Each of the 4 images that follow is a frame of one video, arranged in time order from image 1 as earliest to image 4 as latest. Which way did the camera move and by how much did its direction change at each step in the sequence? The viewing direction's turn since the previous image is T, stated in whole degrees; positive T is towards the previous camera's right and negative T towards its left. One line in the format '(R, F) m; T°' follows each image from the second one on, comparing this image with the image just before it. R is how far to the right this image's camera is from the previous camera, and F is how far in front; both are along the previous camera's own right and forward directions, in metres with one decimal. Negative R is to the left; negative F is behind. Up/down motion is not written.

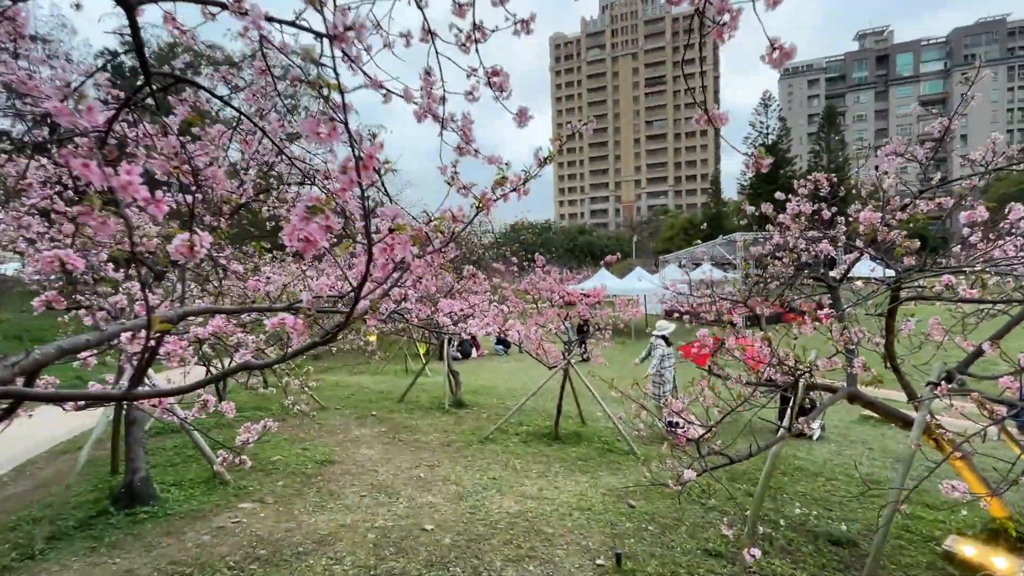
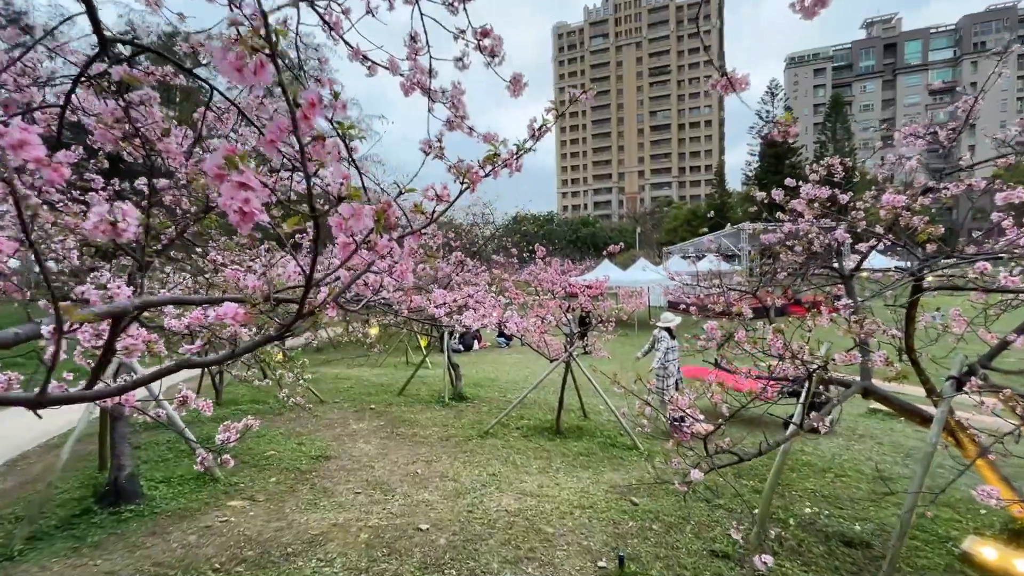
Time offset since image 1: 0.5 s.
(0.0, +0.2) m; 0°
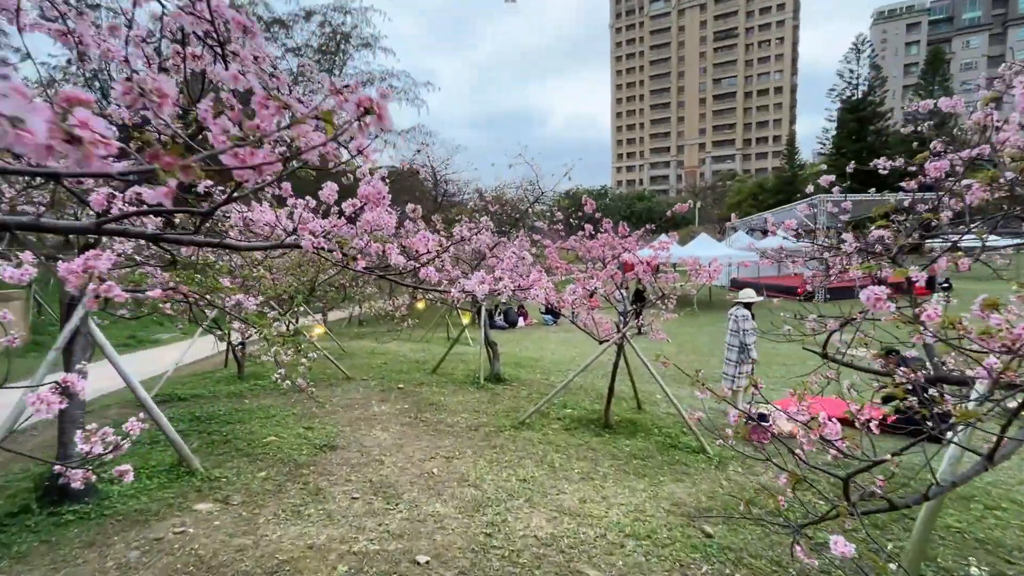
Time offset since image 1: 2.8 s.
(+0.1, +1.0) m; -6°
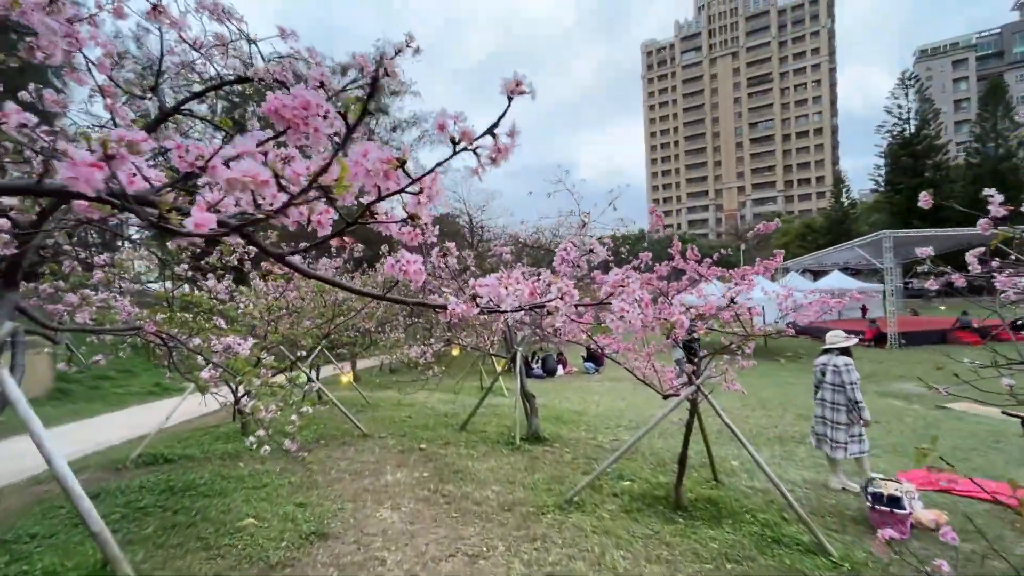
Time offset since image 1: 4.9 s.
(0.0, +1.0) m; -4°
